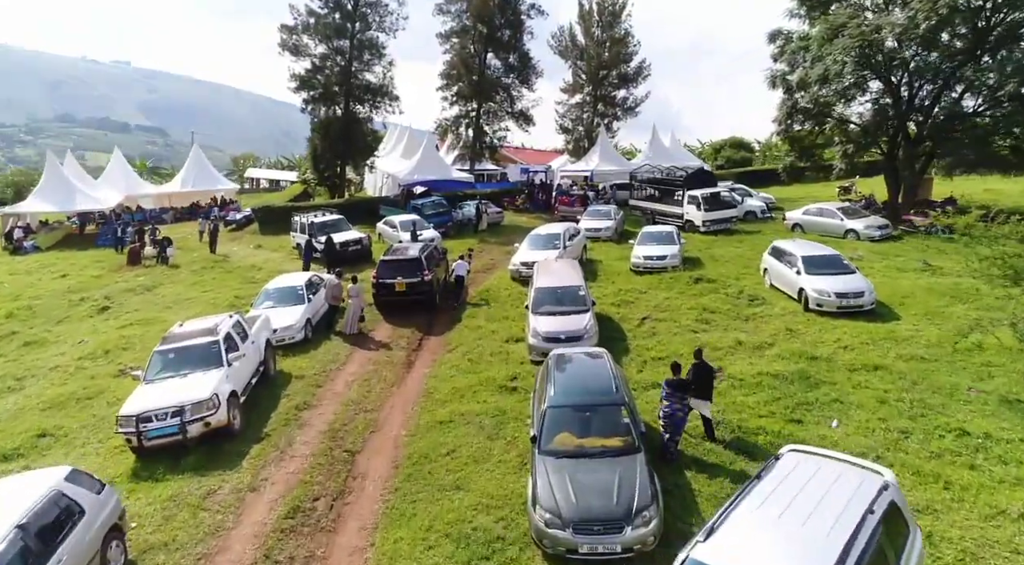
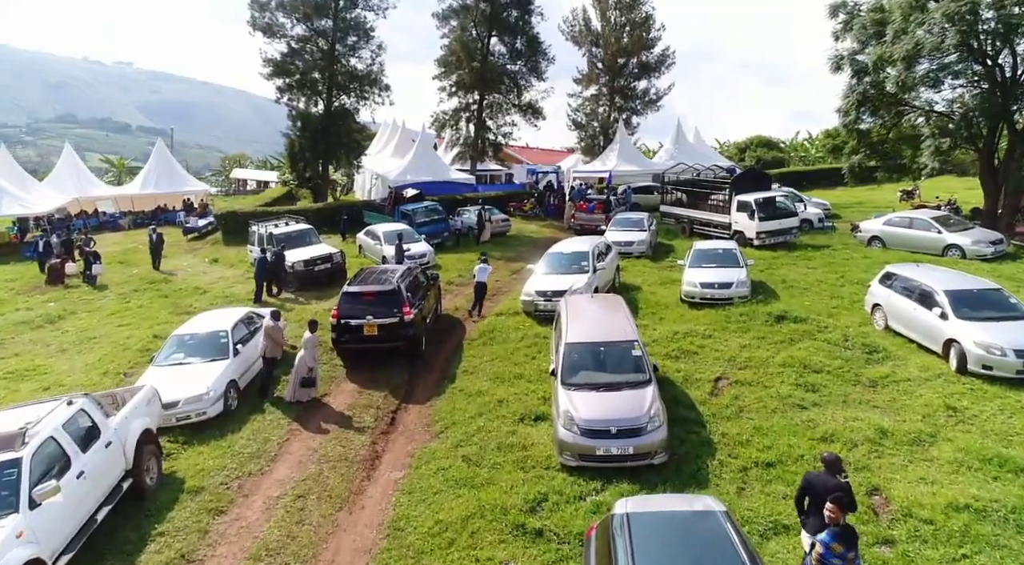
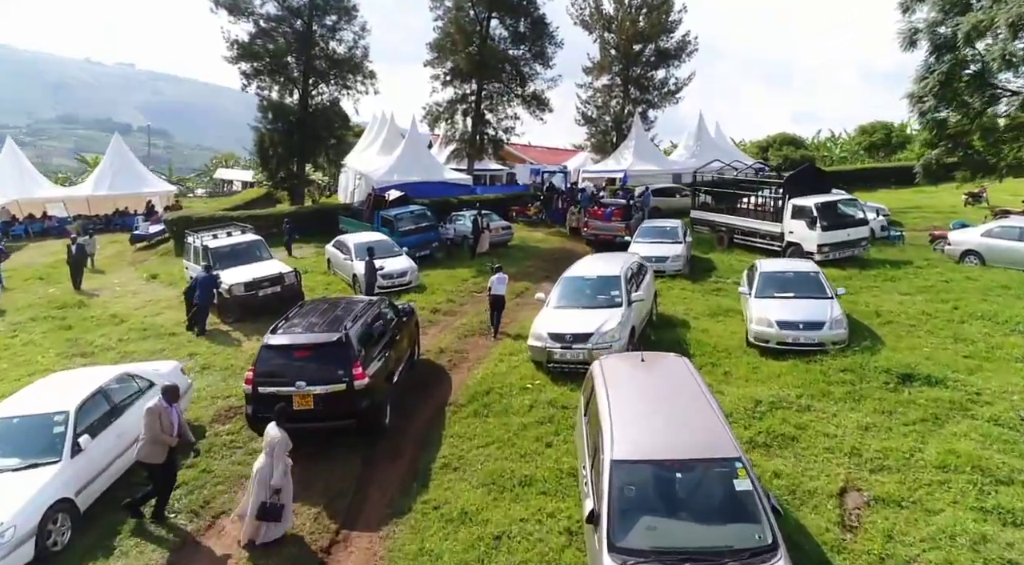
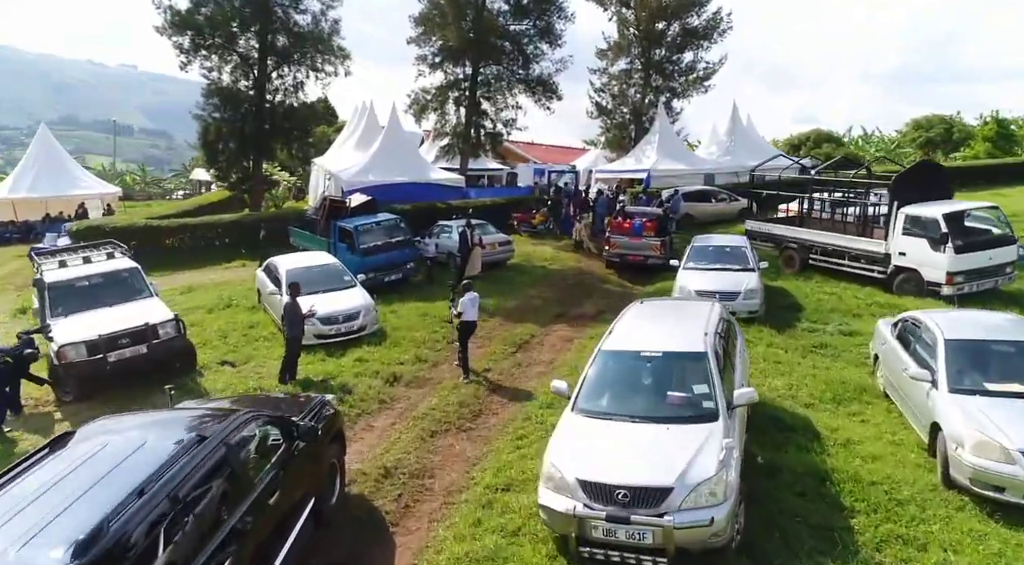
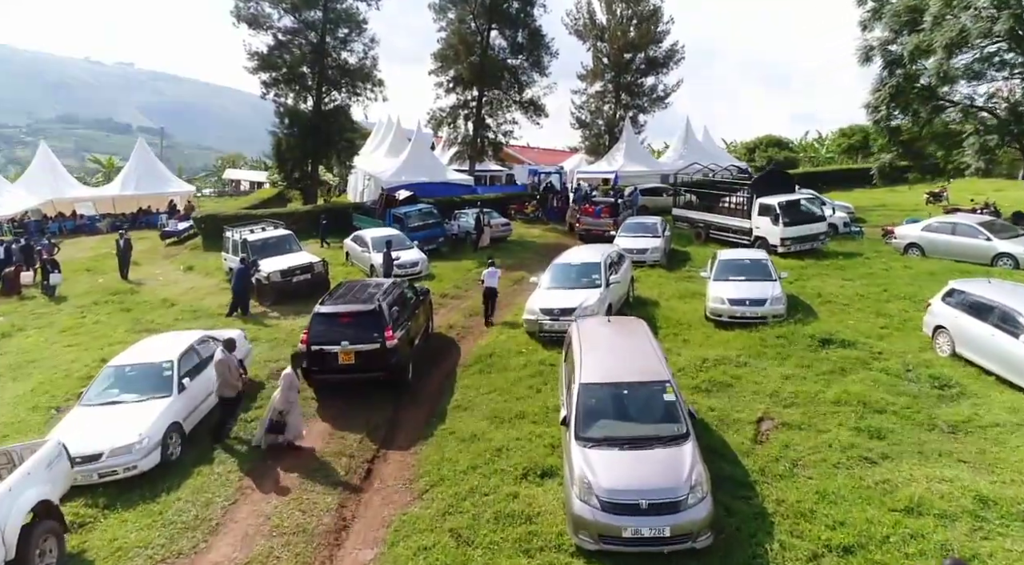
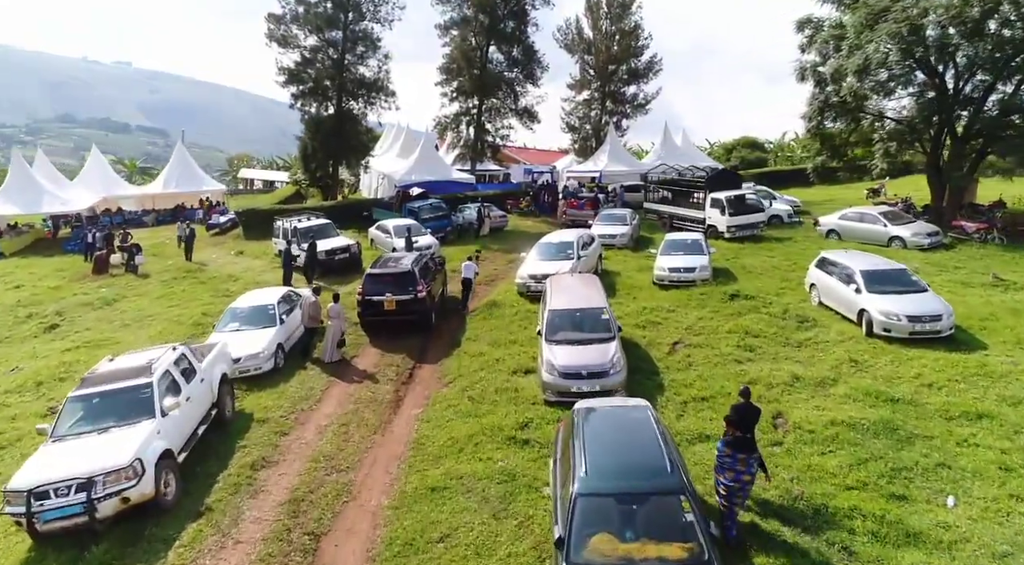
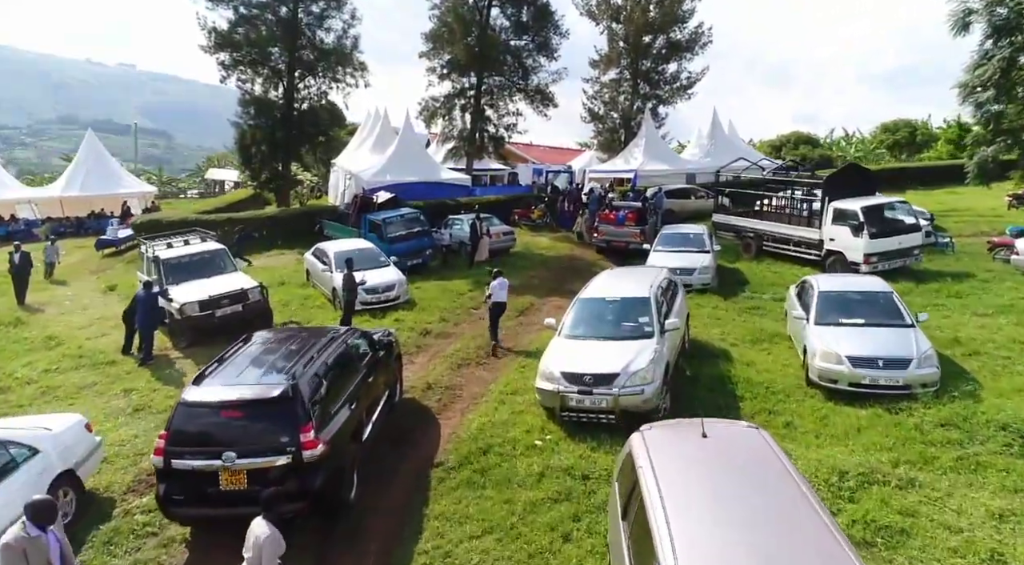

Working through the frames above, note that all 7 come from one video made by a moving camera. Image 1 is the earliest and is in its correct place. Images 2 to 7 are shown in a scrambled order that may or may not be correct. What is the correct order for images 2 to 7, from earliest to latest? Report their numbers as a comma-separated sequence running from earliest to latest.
6, 2, 5, 3, 7, 4
